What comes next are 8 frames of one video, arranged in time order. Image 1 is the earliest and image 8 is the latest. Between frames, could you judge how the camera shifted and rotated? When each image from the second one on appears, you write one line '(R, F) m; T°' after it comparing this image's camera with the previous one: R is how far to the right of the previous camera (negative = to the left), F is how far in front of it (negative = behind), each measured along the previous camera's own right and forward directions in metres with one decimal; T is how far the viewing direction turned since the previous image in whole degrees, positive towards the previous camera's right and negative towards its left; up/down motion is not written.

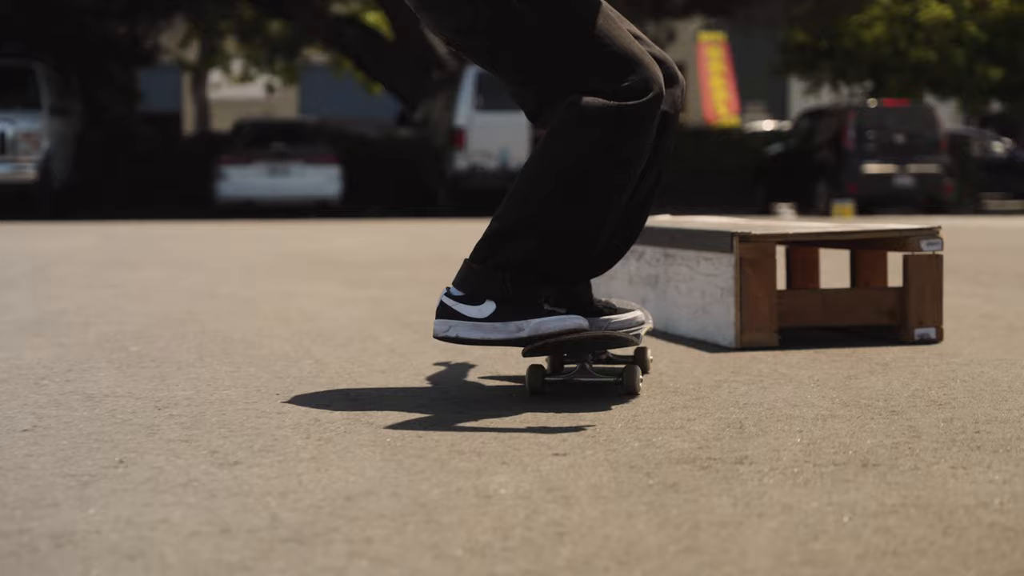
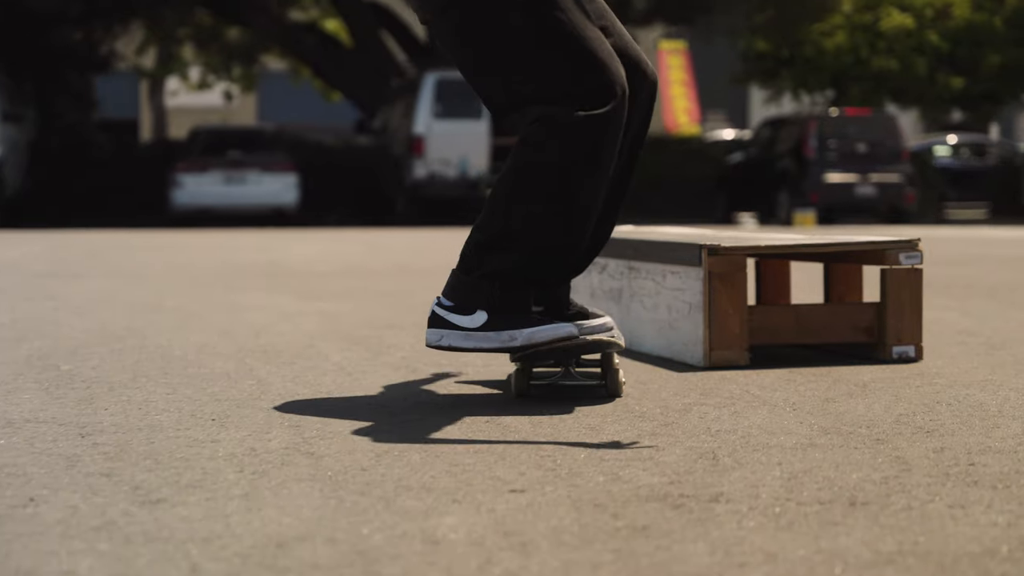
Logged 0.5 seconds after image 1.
(0.0, +0.3) m; +1°
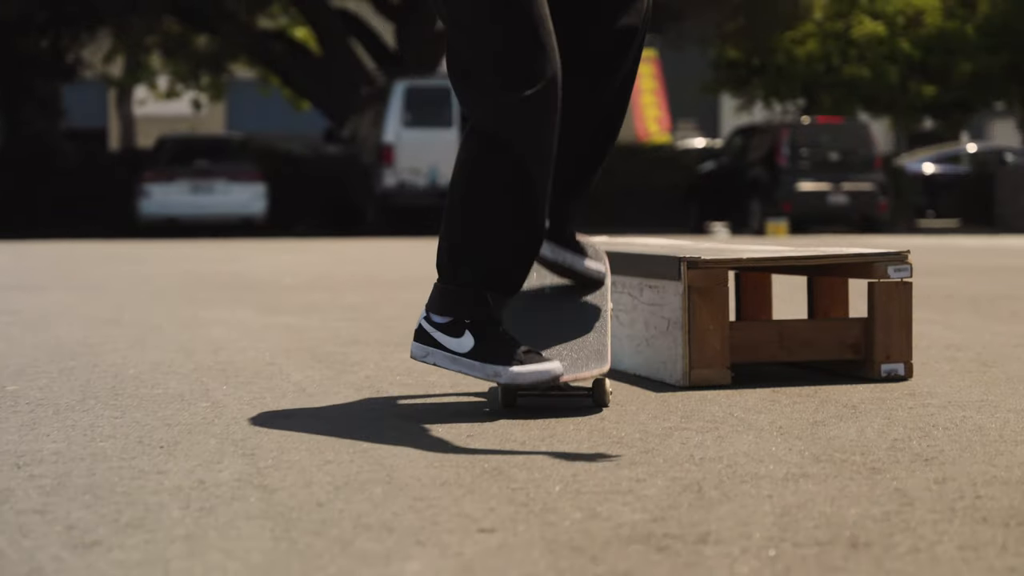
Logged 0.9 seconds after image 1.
(0.0, +0.3) m; +1°
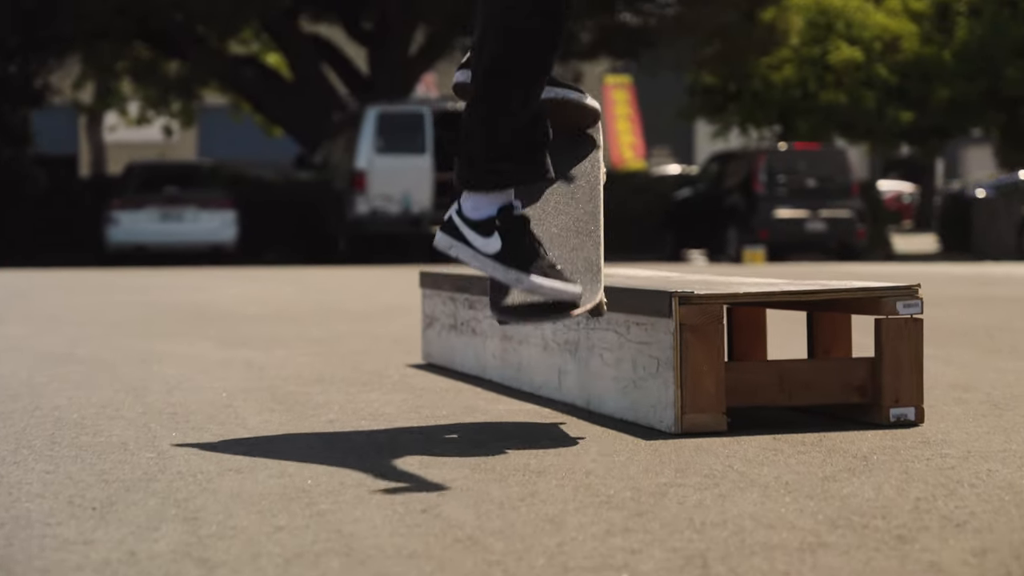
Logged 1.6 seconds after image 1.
(0.0, +0.5) m; +1°
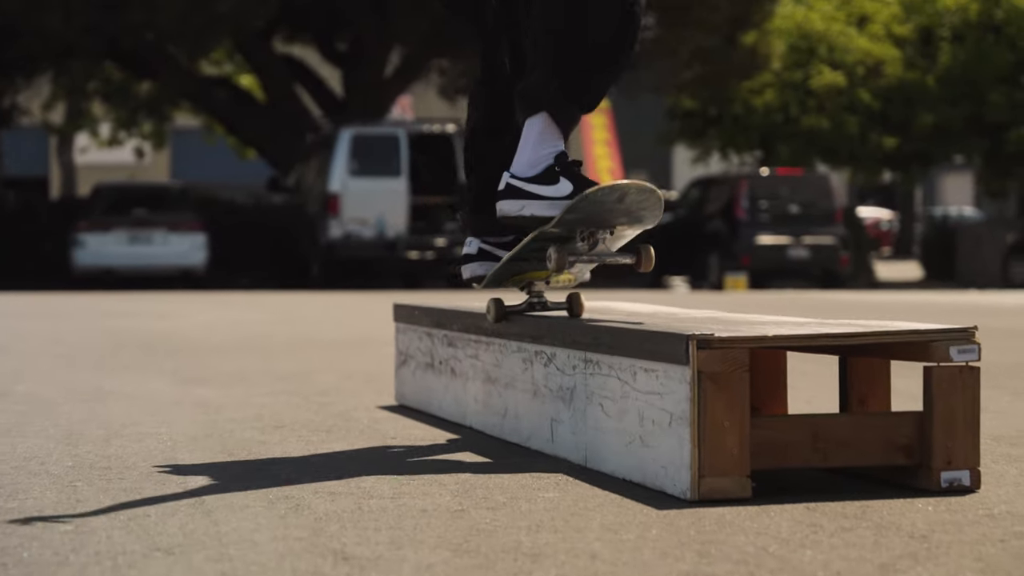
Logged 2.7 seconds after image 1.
(0.0, +0.8) m; +1°
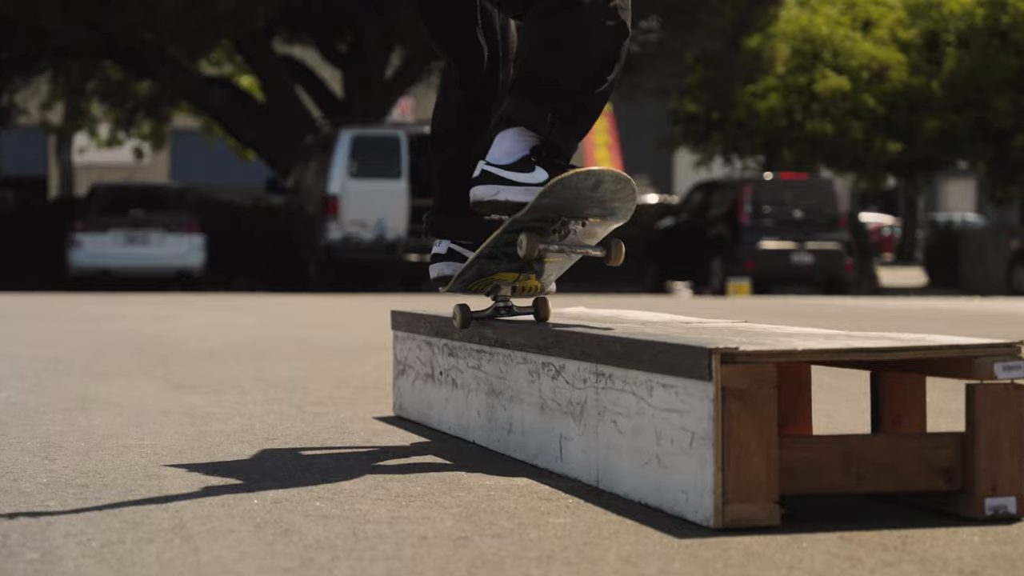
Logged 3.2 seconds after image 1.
(0.0, +0.3) m; 0°
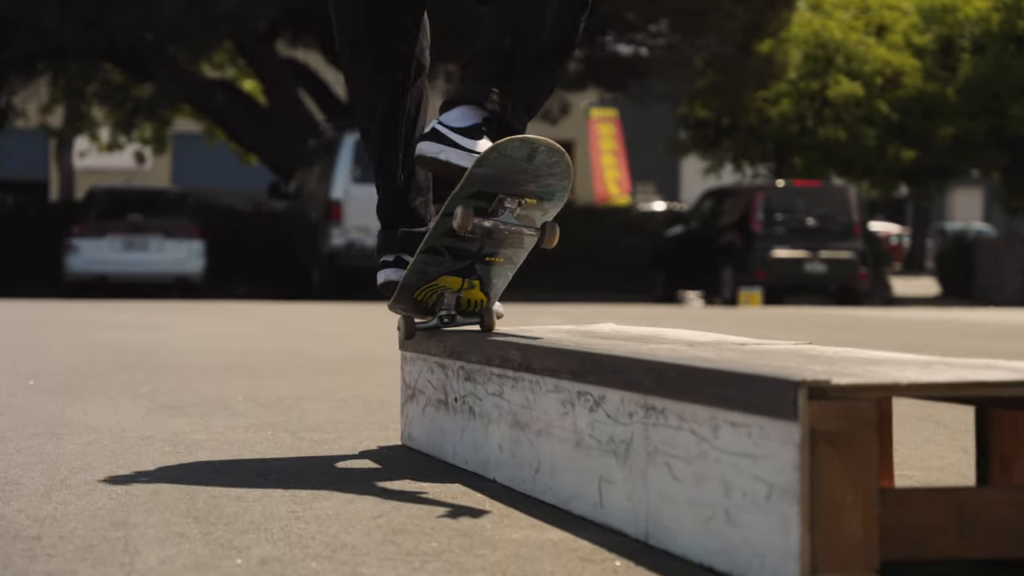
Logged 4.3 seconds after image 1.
(-0.1, +0.7) m; 0°
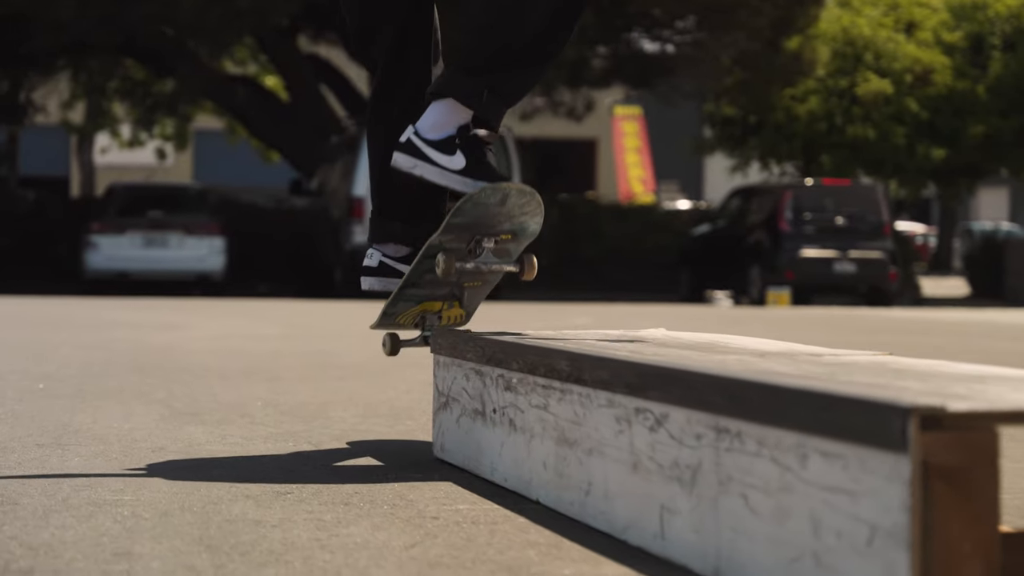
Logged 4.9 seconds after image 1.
(-0.1, +0.4) m; -1°
